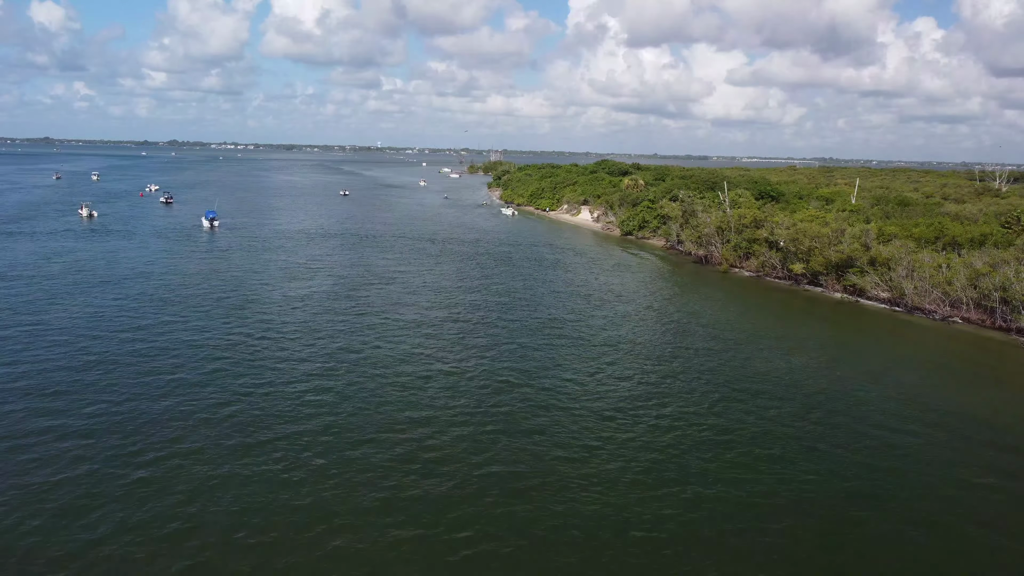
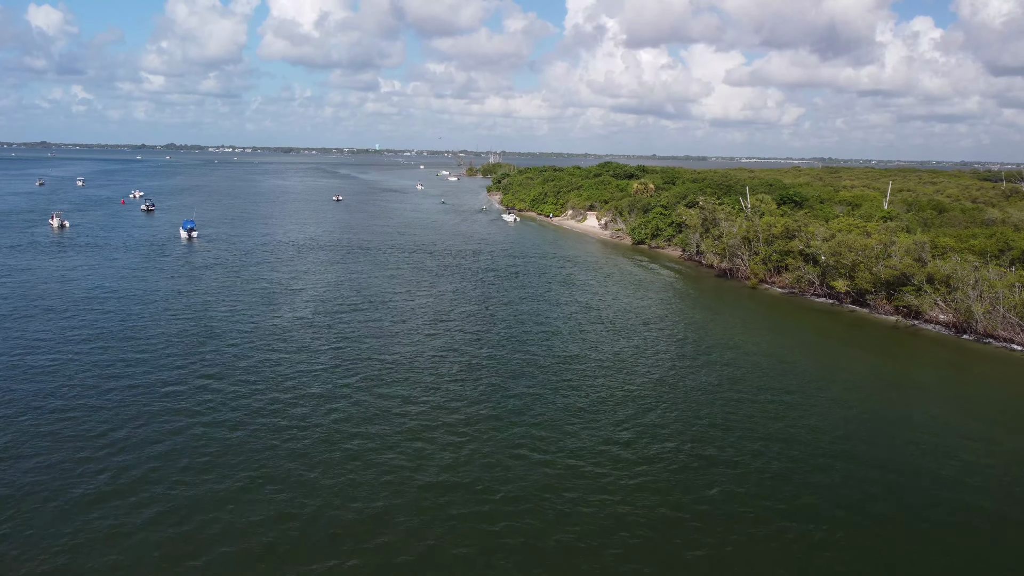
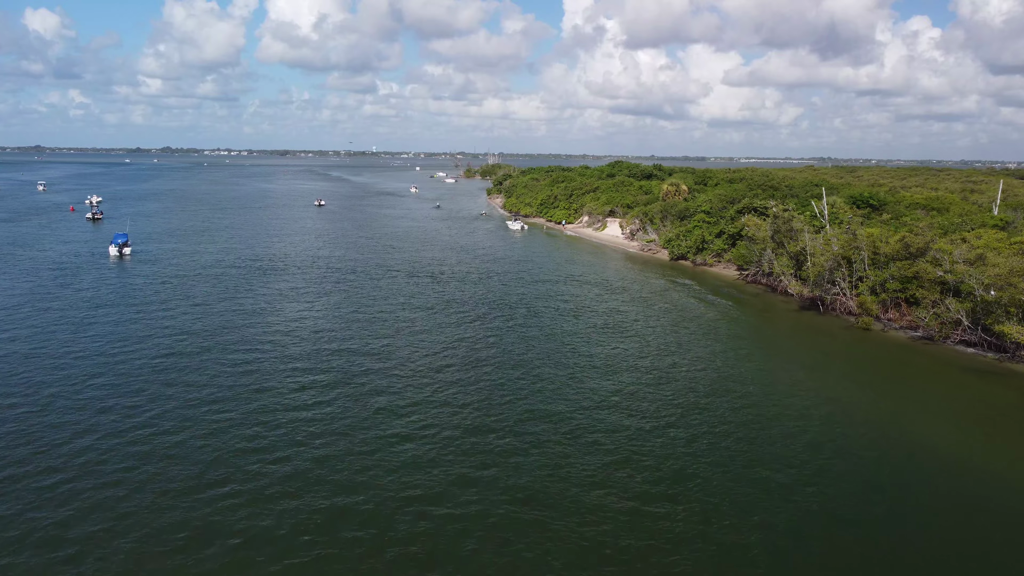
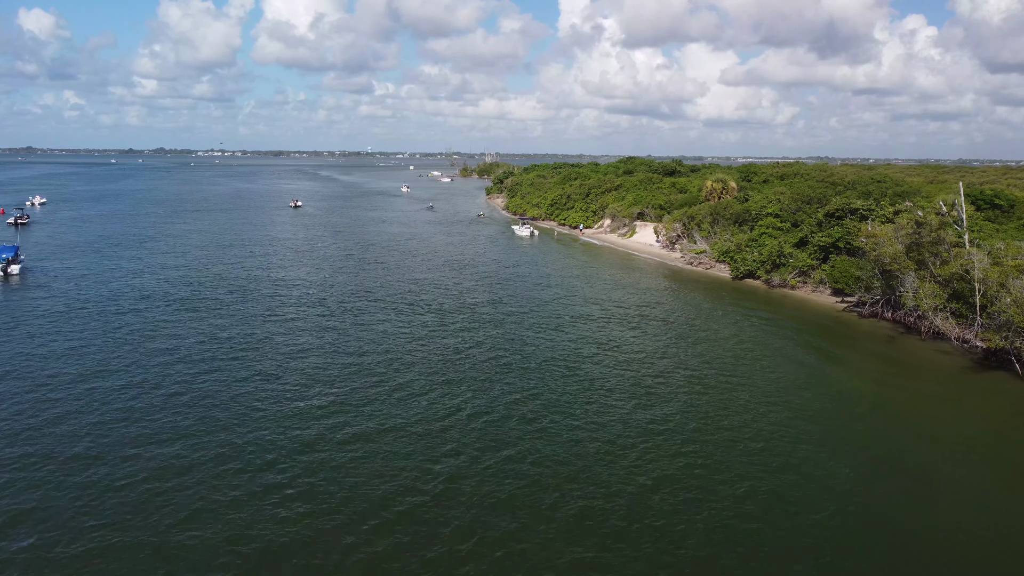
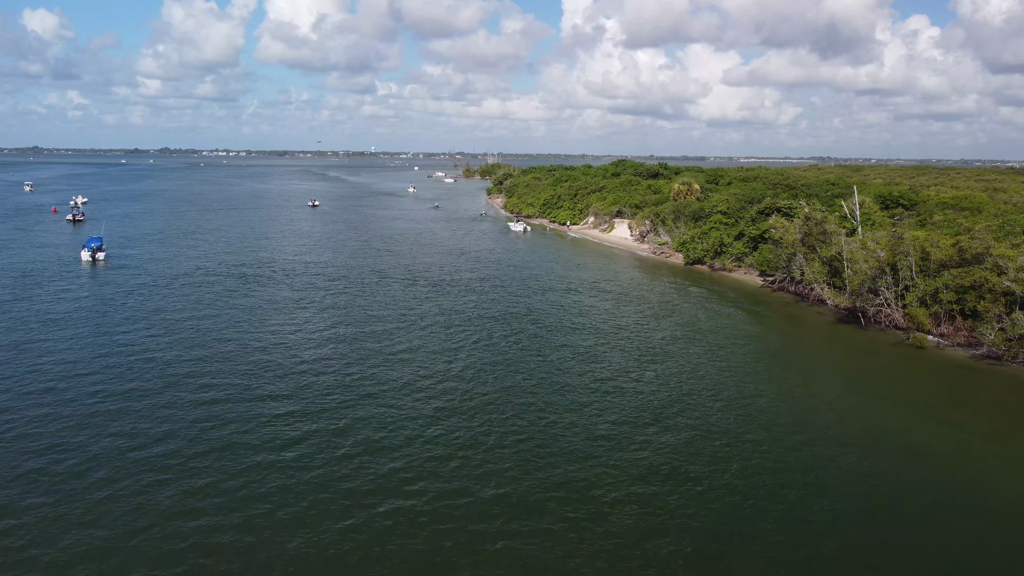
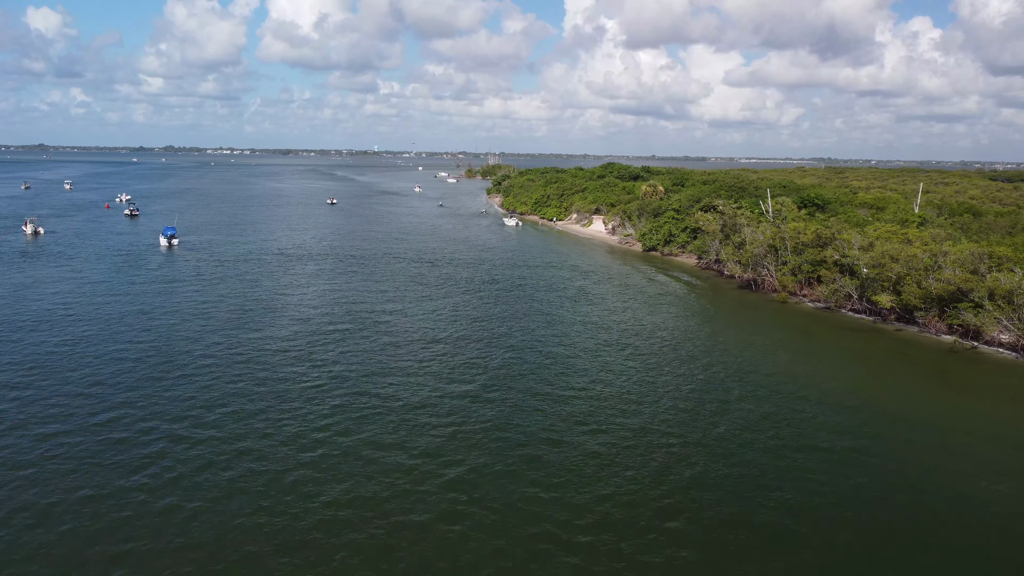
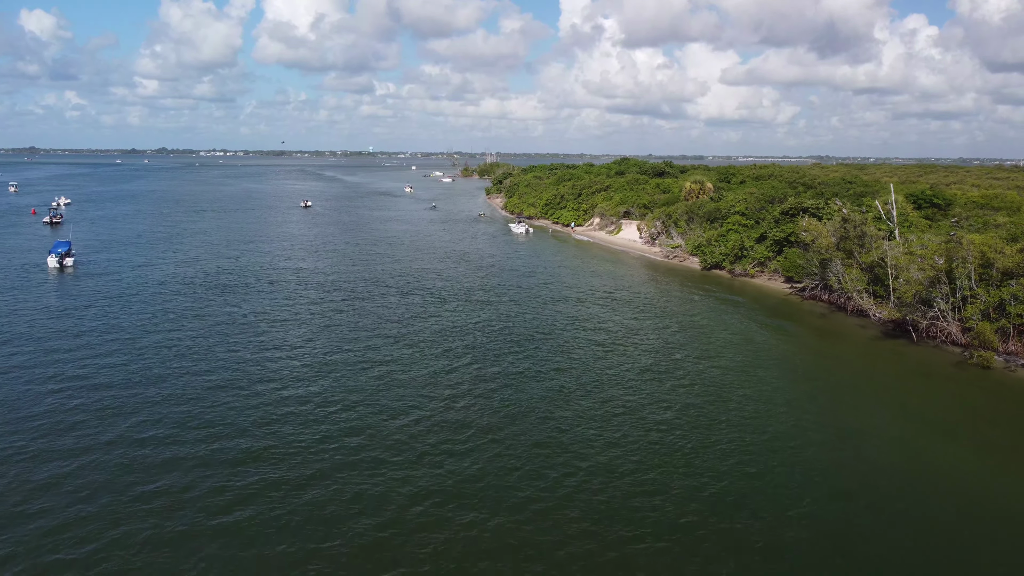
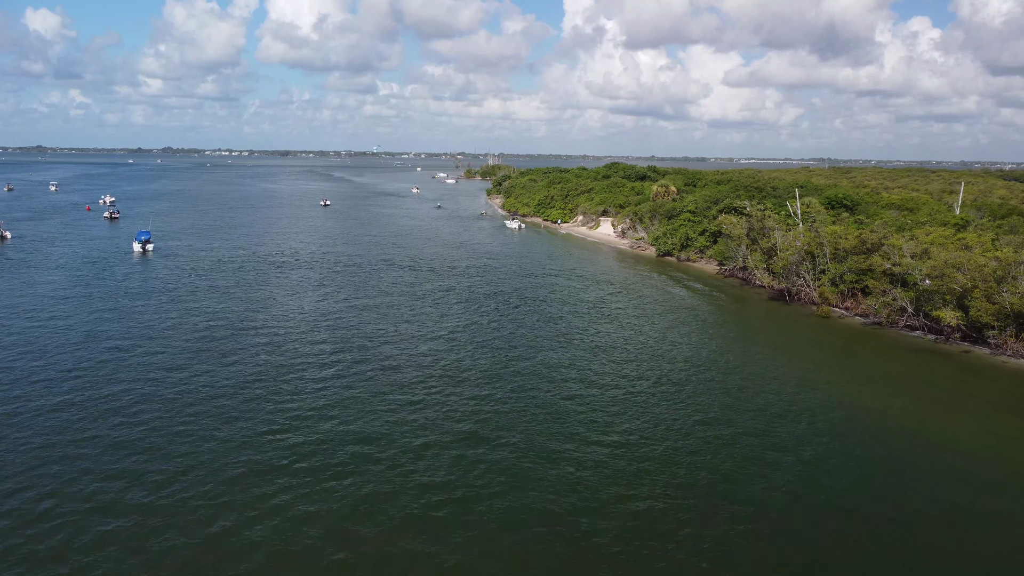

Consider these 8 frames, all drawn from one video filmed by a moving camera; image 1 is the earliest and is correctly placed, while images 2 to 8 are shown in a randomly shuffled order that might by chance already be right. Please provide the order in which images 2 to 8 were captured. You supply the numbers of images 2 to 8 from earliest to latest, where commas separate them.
2, 6, 8, 3, 5, 7, 4
